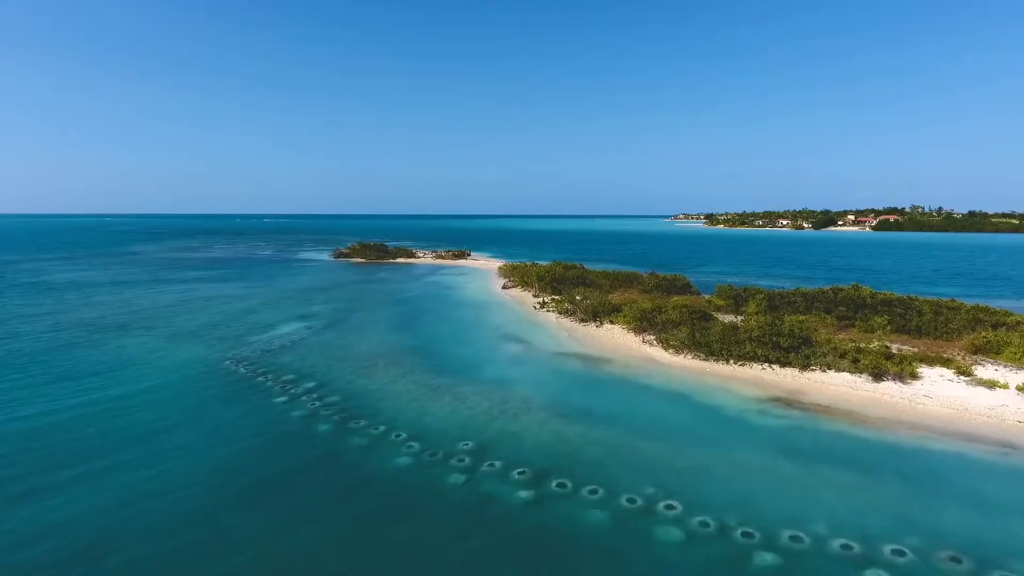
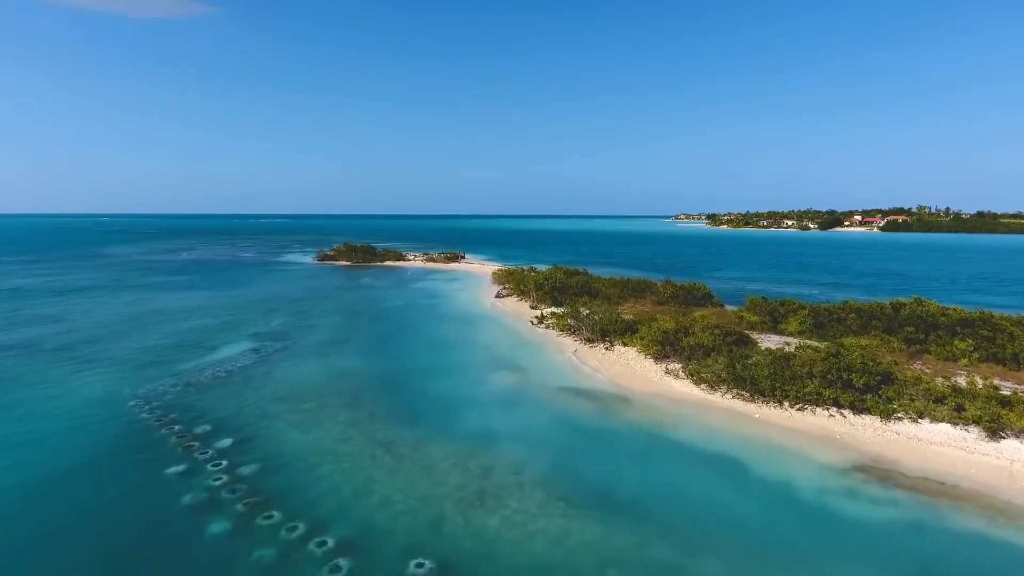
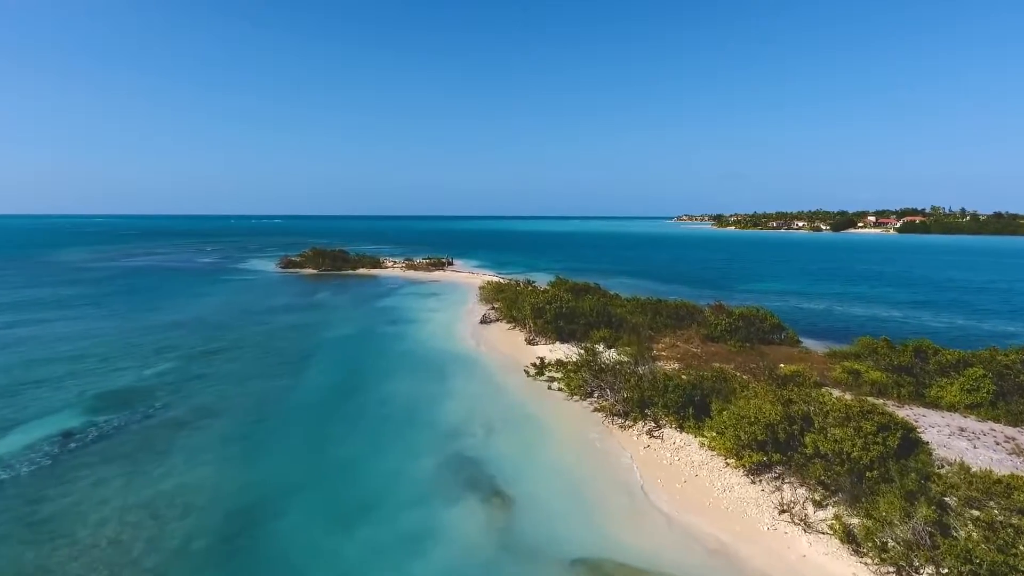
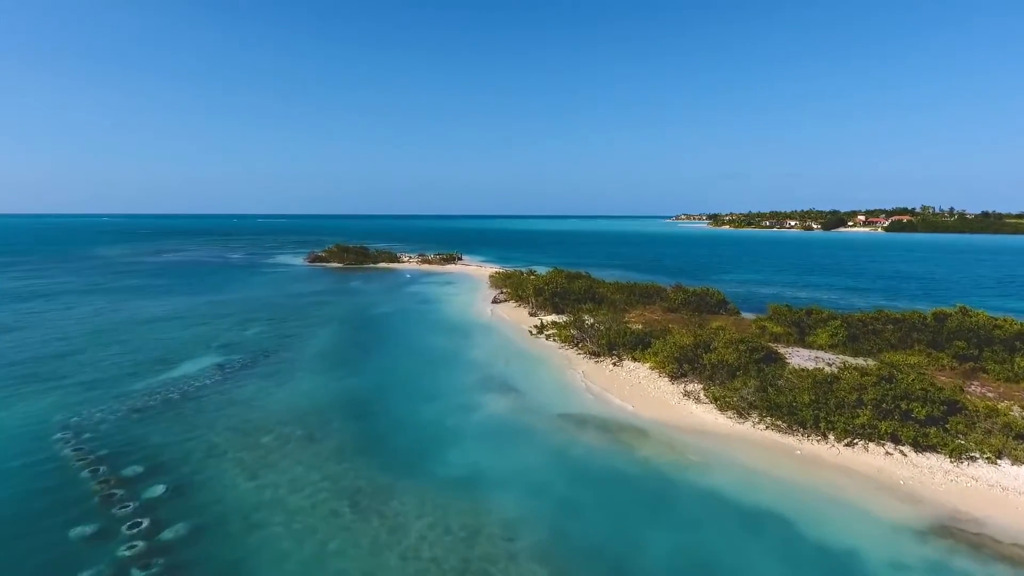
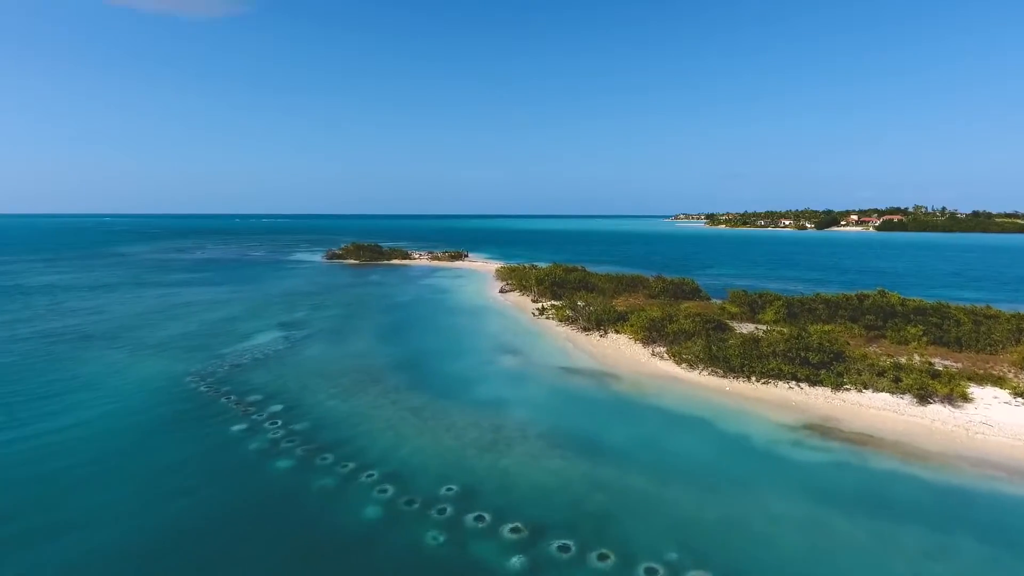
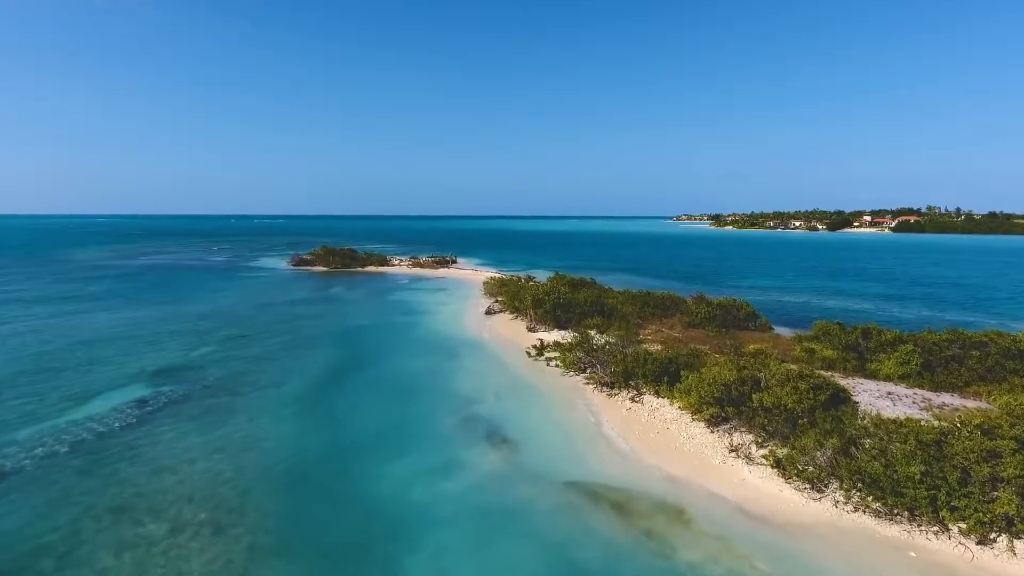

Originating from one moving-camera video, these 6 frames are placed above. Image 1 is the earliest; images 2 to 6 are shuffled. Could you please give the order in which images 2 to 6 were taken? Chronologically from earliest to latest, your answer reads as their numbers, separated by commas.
5, 2, 4, 6, 3
